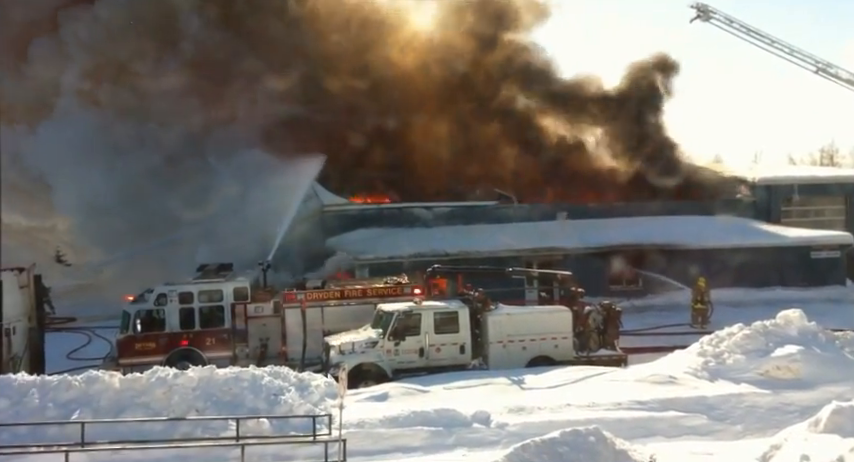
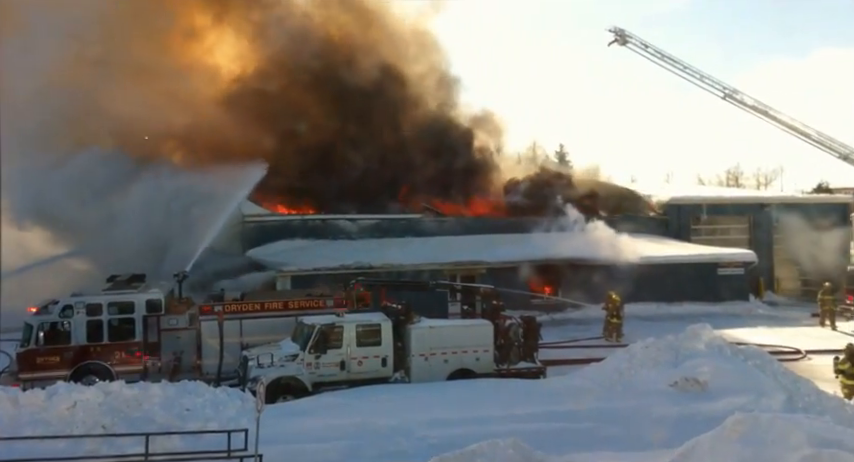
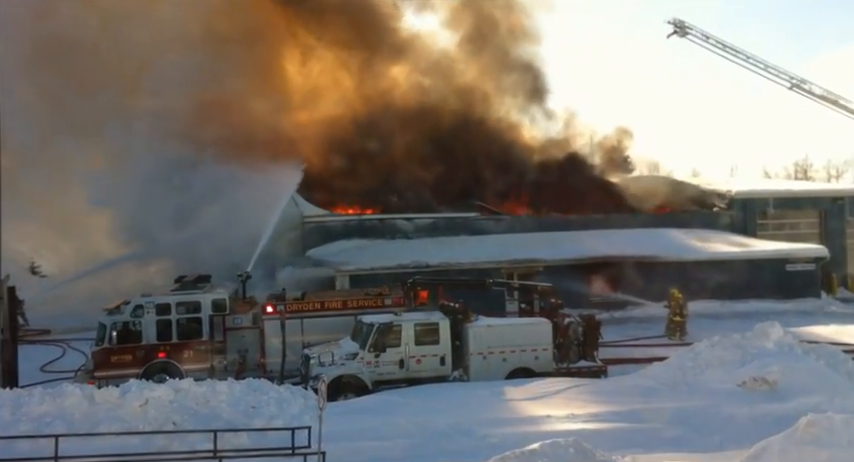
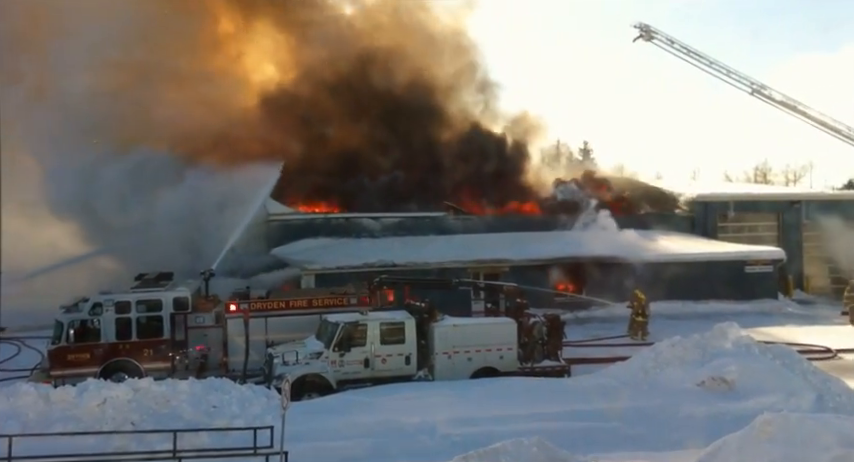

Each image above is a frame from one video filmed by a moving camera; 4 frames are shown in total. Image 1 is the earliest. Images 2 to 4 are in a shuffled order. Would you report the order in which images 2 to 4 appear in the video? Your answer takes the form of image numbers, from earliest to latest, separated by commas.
3, 4, 2
